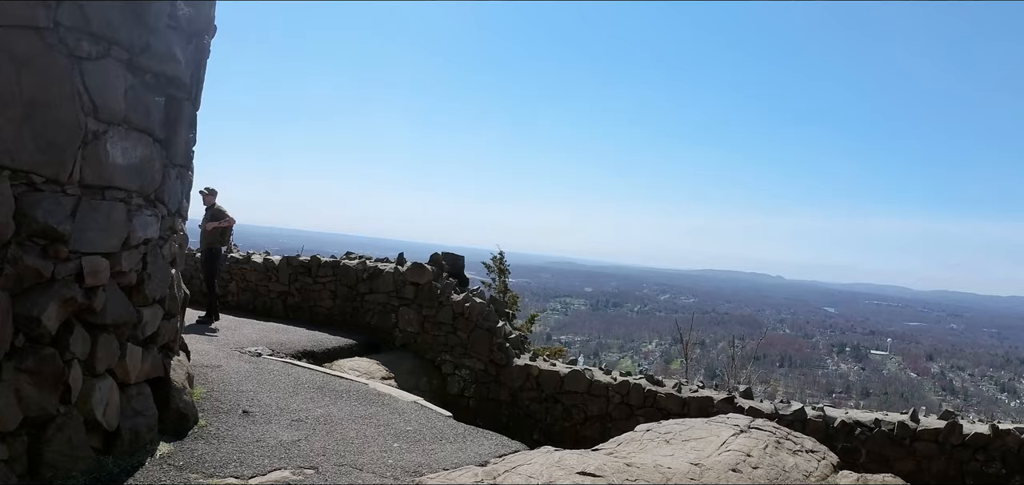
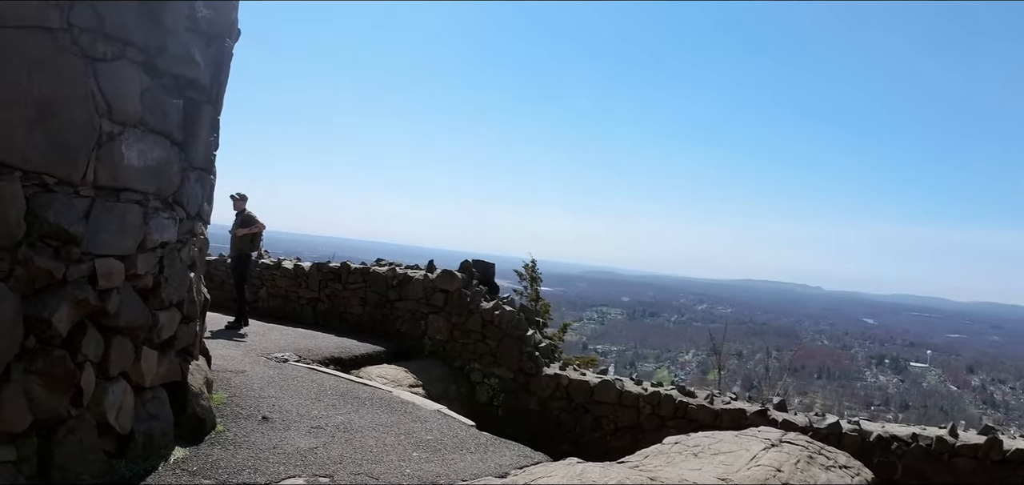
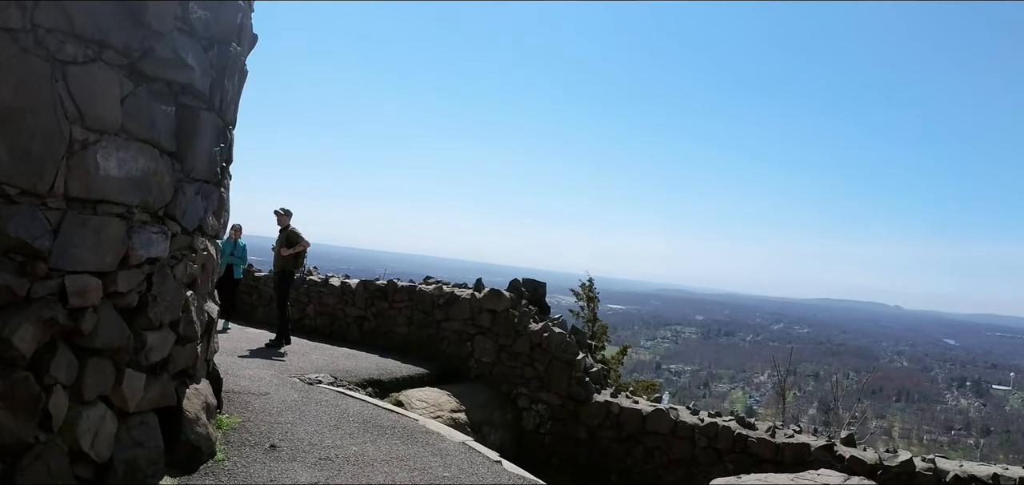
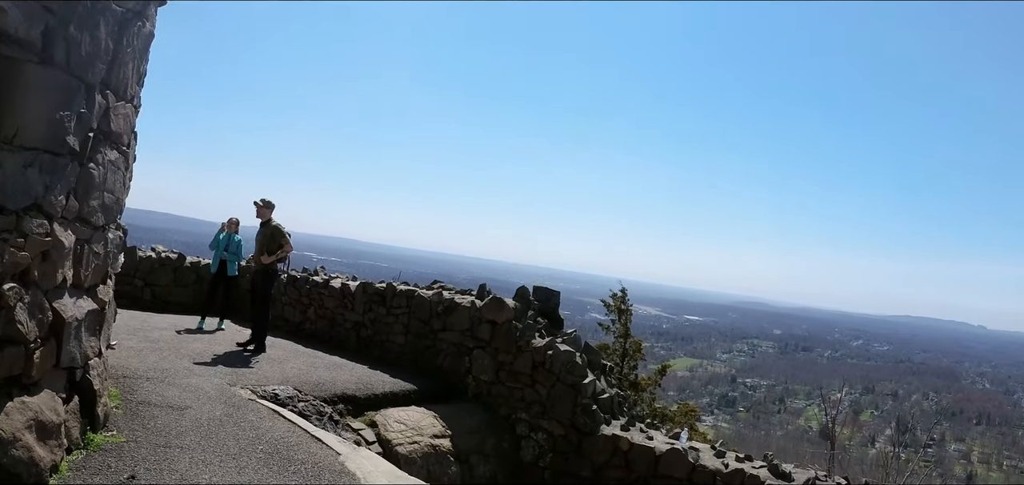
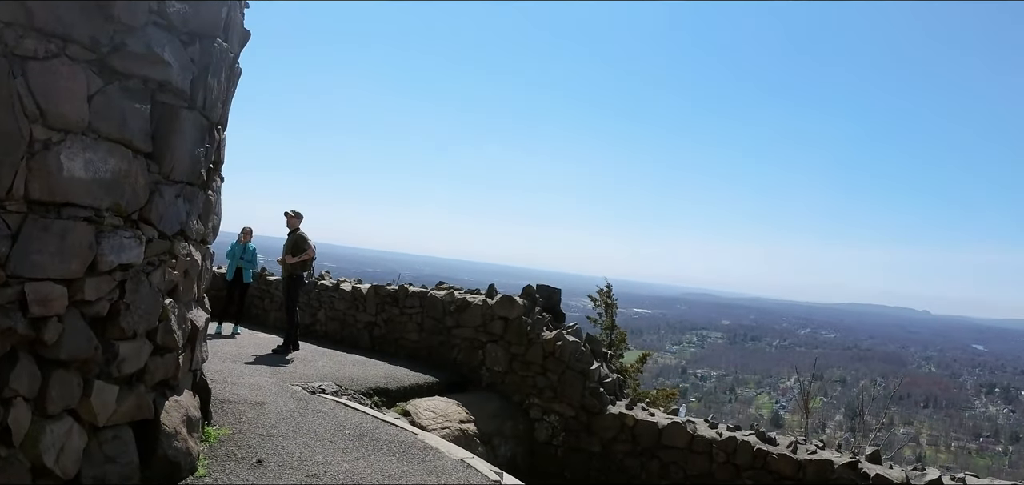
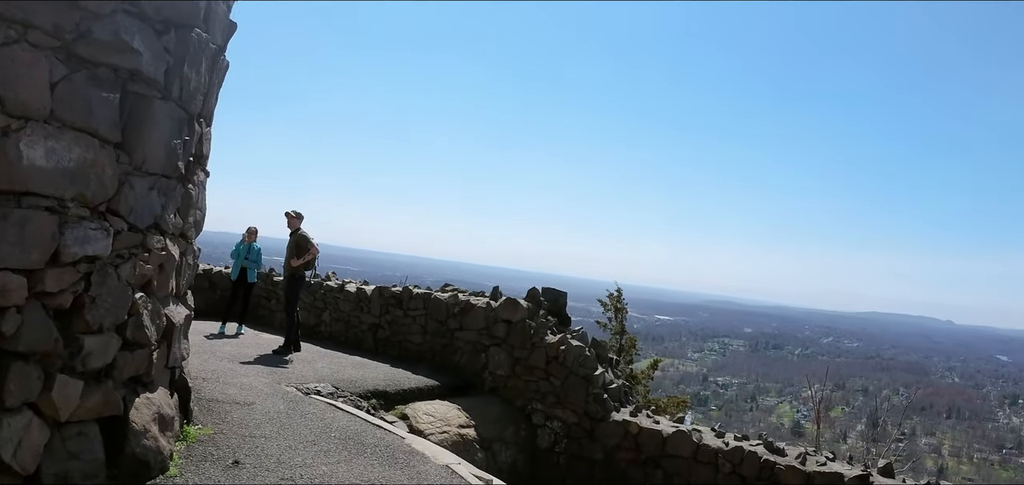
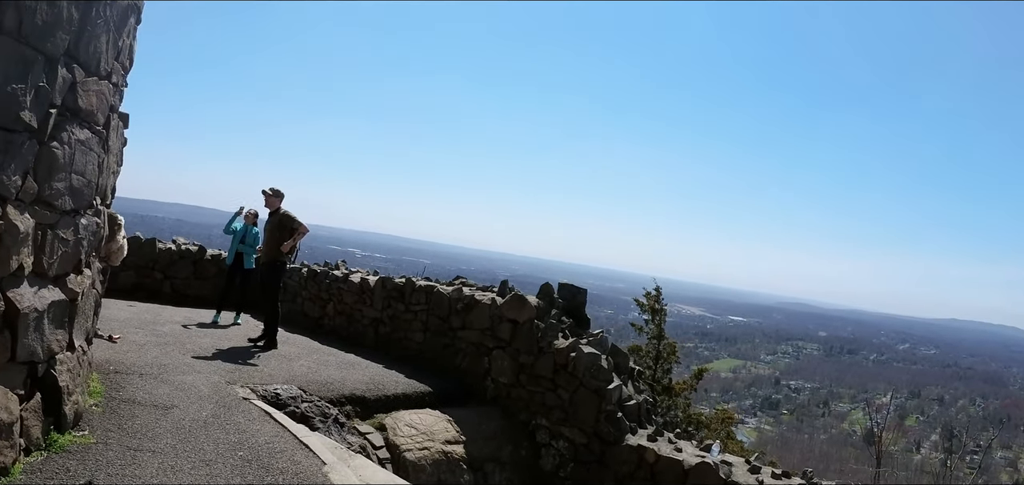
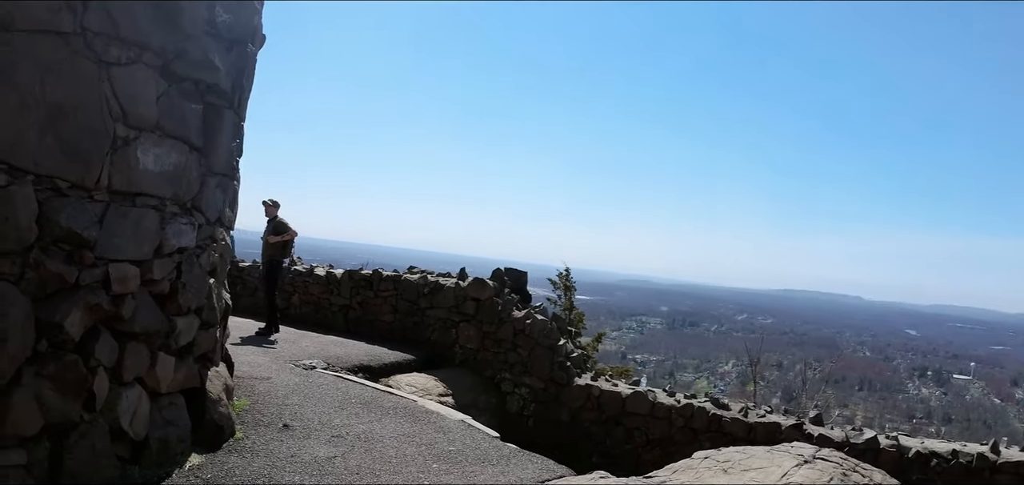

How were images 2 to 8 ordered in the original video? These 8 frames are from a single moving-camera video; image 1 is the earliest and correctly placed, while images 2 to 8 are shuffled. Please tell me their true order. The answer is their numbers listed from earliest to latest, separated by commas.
2, 8, 3, 5, 6, 4, 7
